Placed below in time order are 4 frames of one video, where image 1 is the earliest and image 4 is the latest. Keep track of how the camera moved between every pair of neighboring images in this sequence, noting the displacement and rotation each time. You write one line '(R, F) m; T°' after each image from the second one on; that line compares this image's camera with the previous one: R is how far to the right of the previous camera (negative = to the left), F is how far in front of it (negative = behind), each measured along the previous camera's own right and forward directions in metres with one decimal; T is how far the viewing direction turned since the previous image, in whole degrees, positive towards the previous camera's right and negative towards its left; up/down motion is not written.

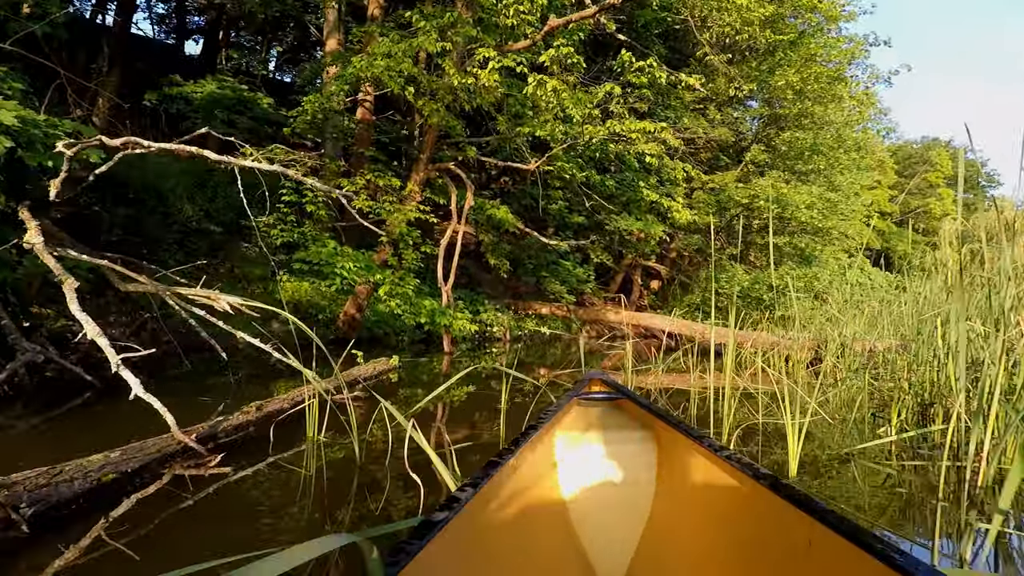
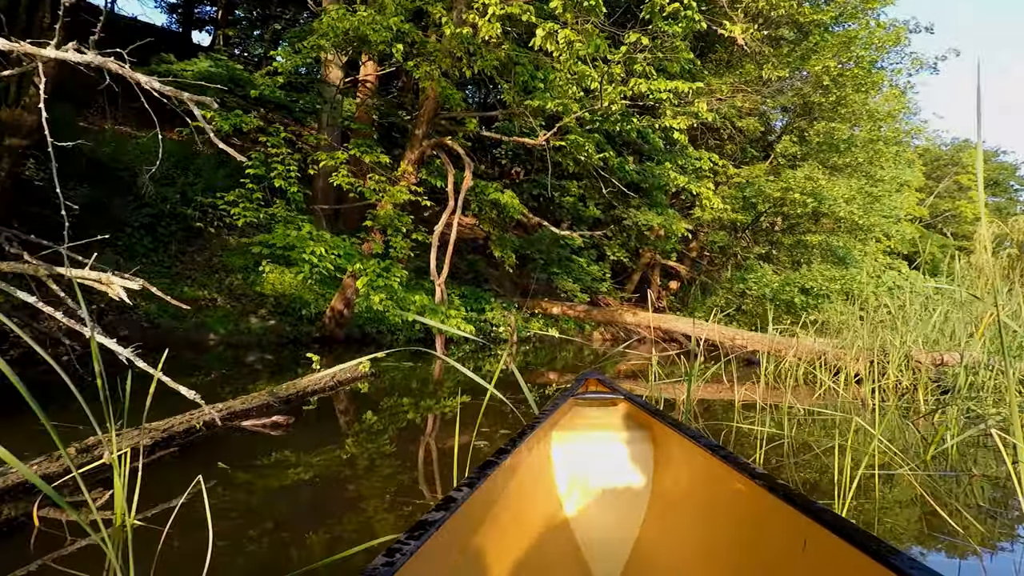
(+0.1, +0.8) m; -1°
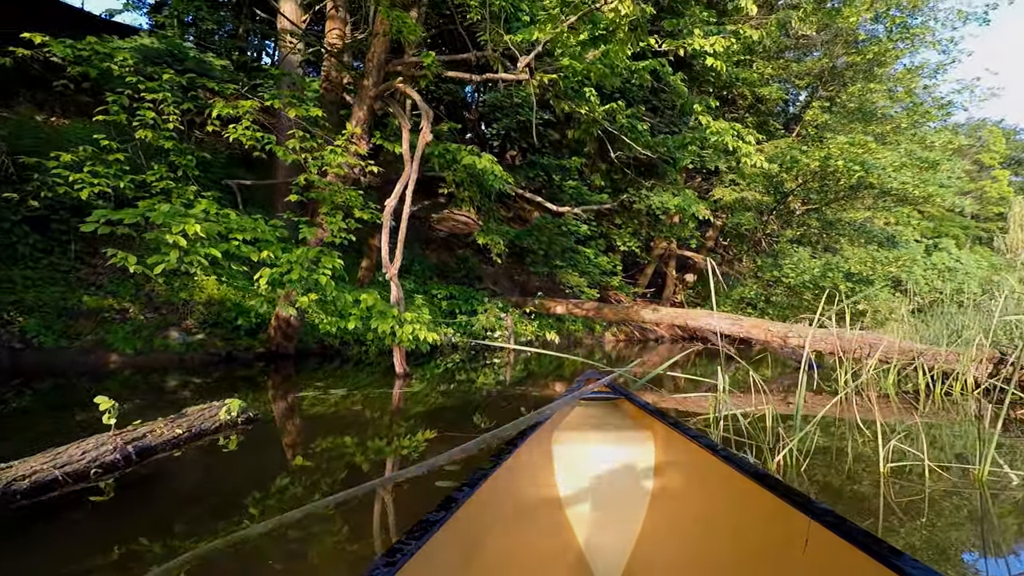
(+0.2, +1.4) m; -1°
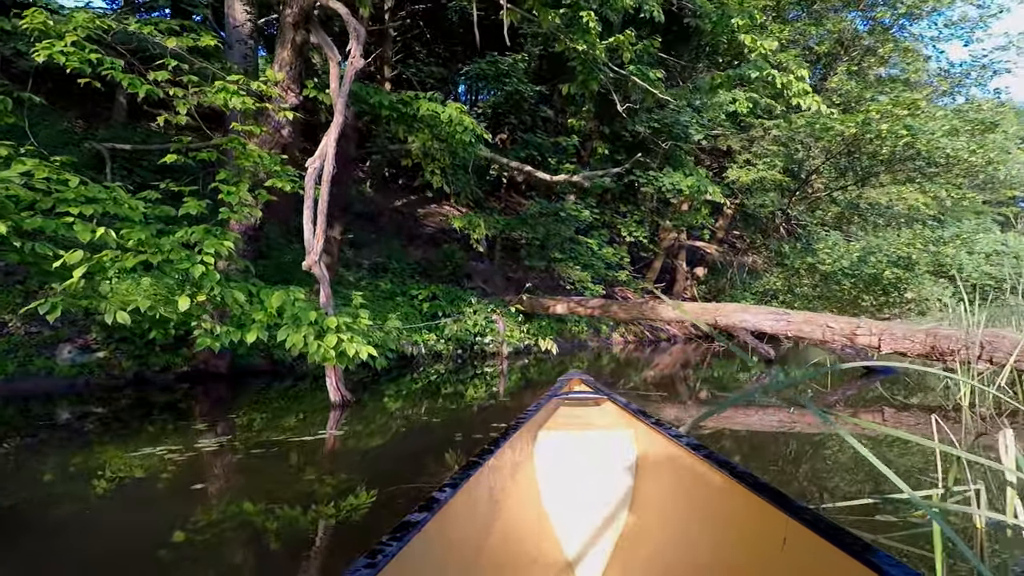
(+0.1, +1.2) m; 0°
